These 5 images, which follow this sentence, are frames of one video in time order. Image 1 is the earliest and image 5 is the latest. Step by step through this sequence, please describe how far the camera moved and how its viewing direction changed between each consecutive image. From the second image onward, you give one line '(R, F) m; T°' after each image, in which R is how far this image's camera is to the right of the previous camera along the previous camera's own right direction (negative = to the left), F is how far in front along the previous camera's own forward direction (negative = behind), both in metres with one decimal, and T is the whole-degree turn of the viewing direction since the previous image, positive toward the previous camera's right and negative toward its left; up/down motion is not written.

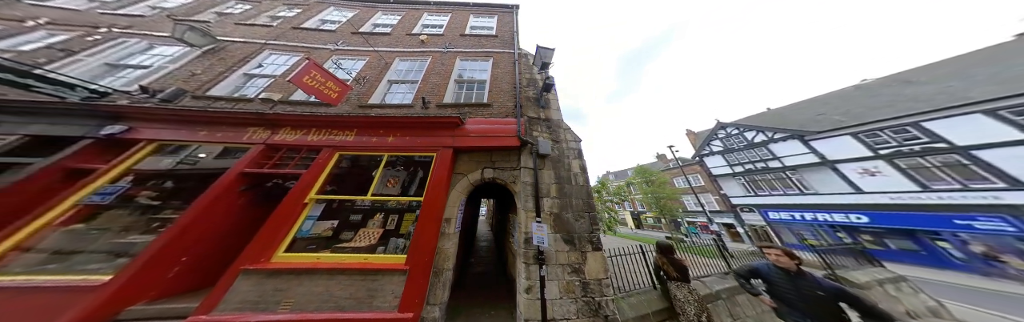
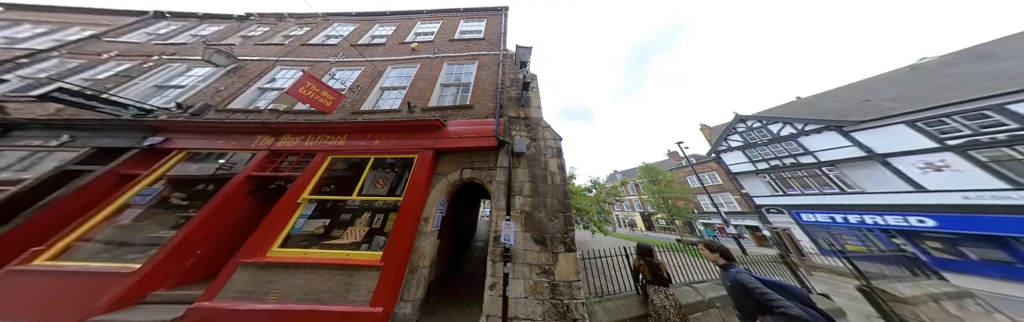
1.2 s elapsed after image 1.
(+0.8, 0.0) m; -3°
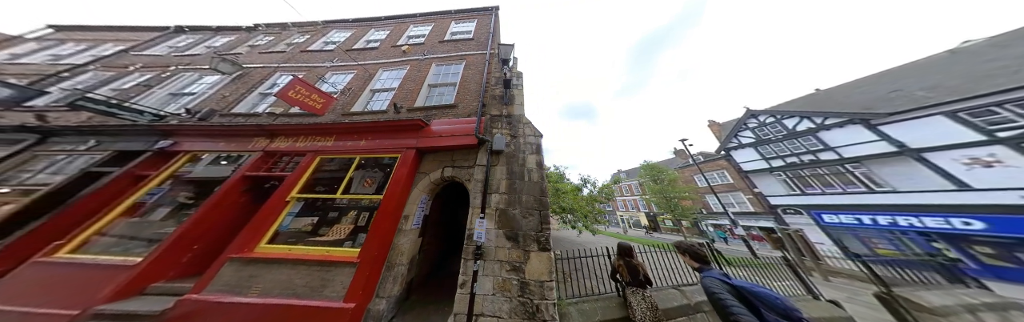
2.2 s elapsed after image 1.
(+0.7, 0.0) m; -2°
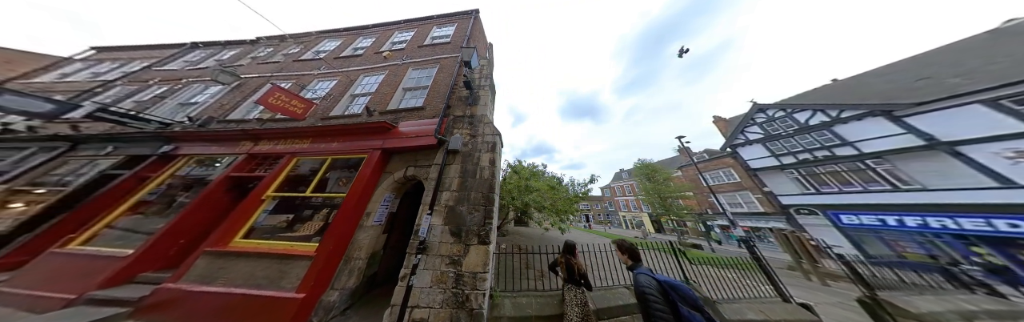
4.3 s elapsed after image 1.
(+1.3, 0.0) m; -2°
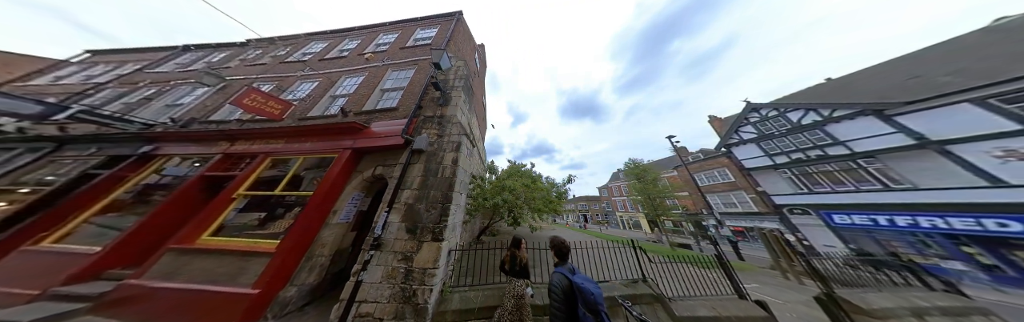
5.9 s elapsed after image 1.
(+1.0, 0.0) m; 0°
